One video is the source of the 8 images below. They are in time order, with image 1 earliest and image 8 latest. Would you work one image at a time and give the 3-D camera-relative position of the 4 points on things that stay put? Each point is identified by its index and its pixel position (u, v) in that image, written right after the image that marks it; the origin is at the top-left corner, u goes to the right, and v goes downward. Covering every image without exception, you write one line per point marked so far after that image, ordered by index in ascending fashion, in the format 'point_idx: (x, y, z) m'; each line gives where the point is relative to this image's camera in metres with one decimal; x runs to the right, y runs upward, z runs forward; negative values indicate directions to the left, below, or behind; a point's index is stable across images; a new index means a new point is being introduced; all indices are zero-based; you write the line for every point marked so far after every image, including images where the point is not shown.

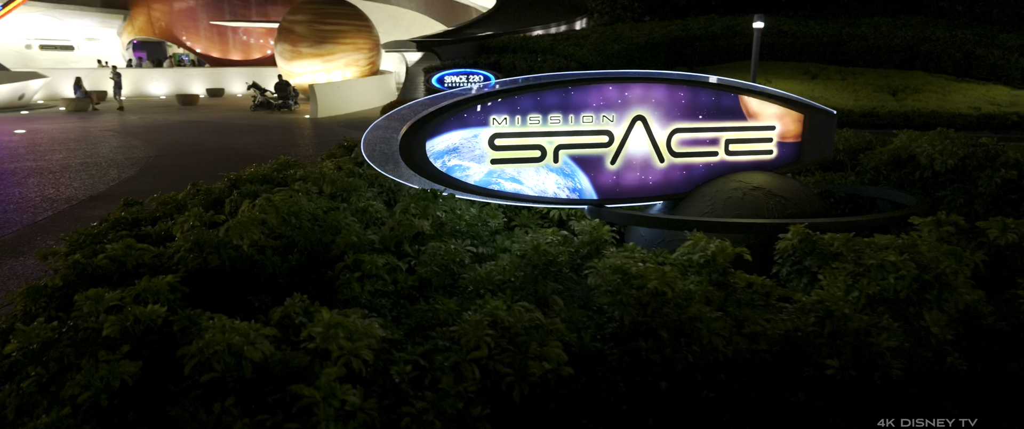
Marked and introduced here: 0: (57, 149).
0: (-8.9, +1.3, +12.6) m
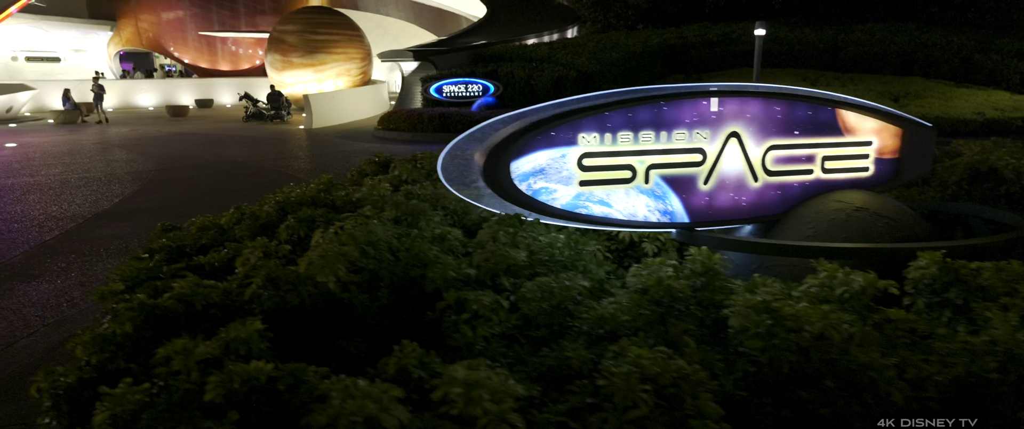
0: (-8.7, +1.0, +12.2) m
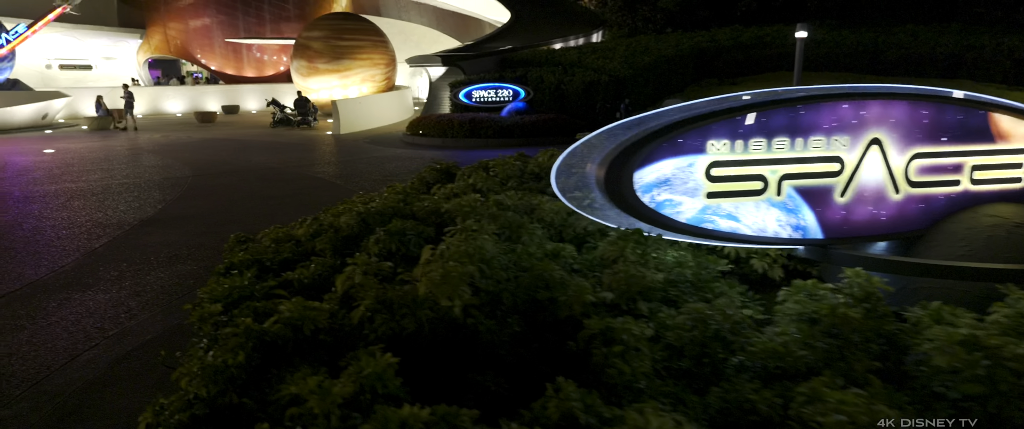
0: (-8.0, +0.9, +12.3) m
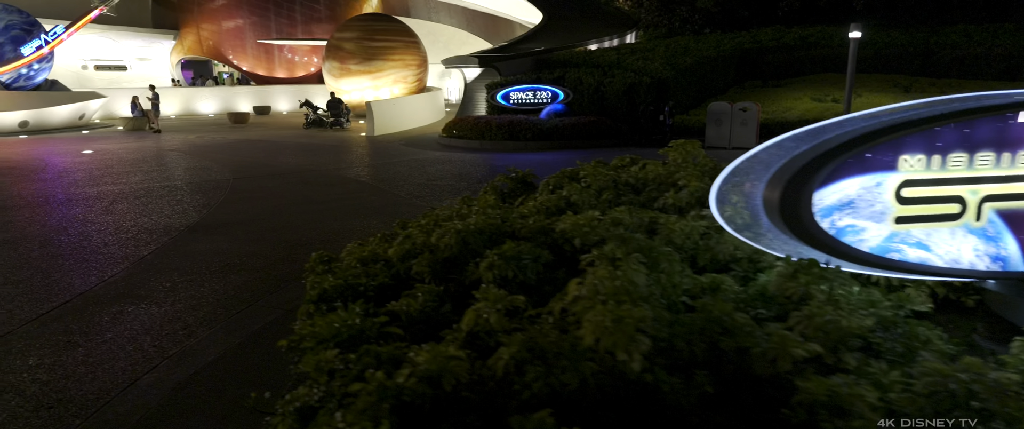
0: (-7.2, +0.8, +12.2) m
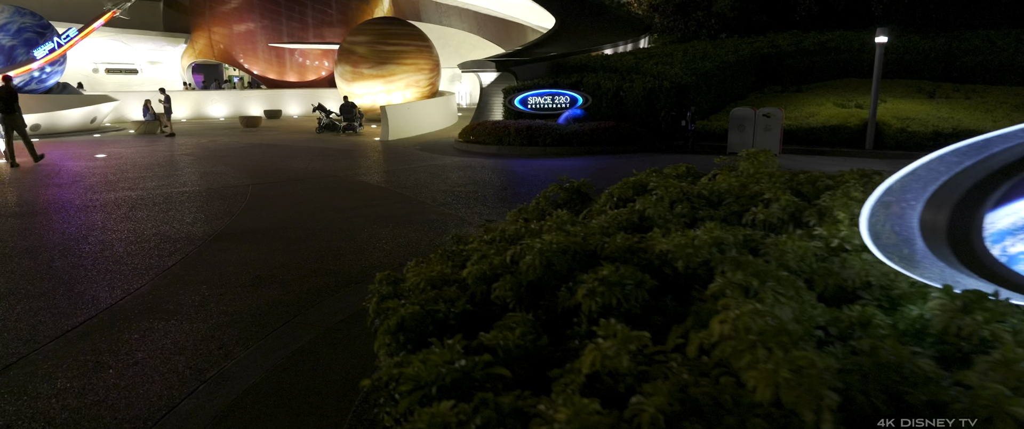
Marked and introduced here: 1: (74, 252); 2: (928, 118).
0: (-6.8, +0.7, +12.0) m
1: (-4.2, -0.4, +6.1) m
2: (+9.0, +2.1, +14.0) m
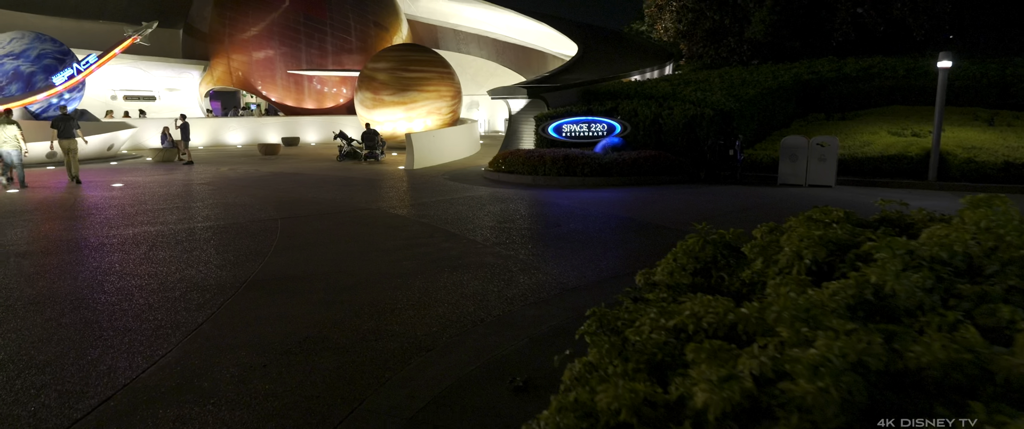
0: (-6.0, +0.1, +11.2) m
1: (-3.5, -0.7, +5.3) m
2: (+9.8, +1.4, +13.1) m
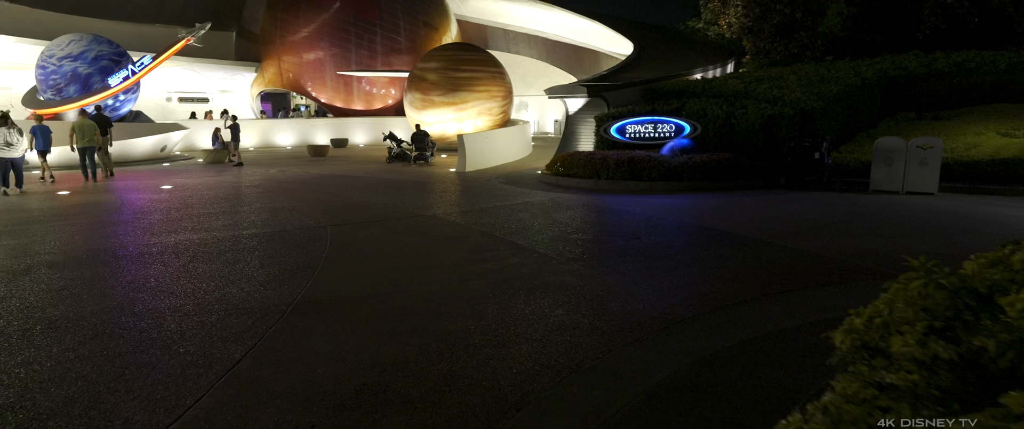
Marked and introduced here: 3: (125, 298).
0: (-5.0, +0.1, +10.7) m
1: (-2.8, -0.8, +4.6) m
2: (+11.0, +1.1, +11.5) m
3: (-3.2, -0.7, +5.3) m
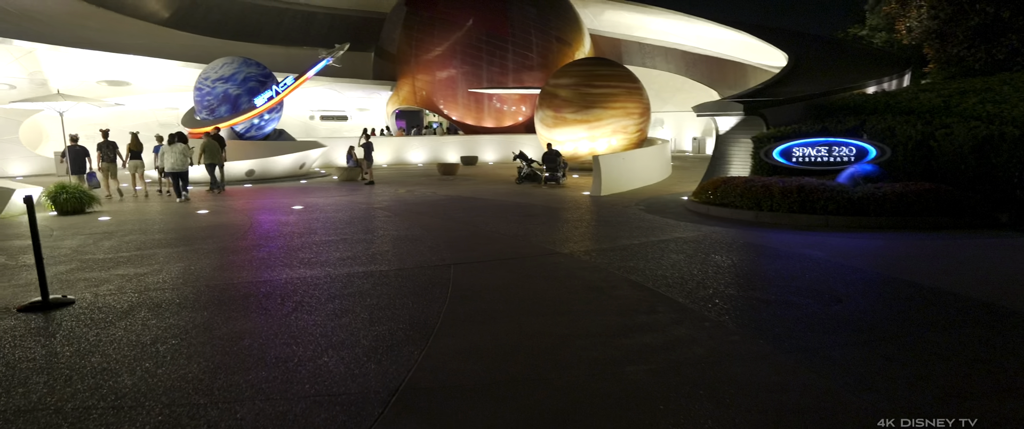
0: (-2.8, -0.4, +10.0) m
1: (-1.9, -1.1, +3.6) m
2: (+13.0, +0.3, +7.8) m
3: (-2.1, -1.0, +4.4) m
